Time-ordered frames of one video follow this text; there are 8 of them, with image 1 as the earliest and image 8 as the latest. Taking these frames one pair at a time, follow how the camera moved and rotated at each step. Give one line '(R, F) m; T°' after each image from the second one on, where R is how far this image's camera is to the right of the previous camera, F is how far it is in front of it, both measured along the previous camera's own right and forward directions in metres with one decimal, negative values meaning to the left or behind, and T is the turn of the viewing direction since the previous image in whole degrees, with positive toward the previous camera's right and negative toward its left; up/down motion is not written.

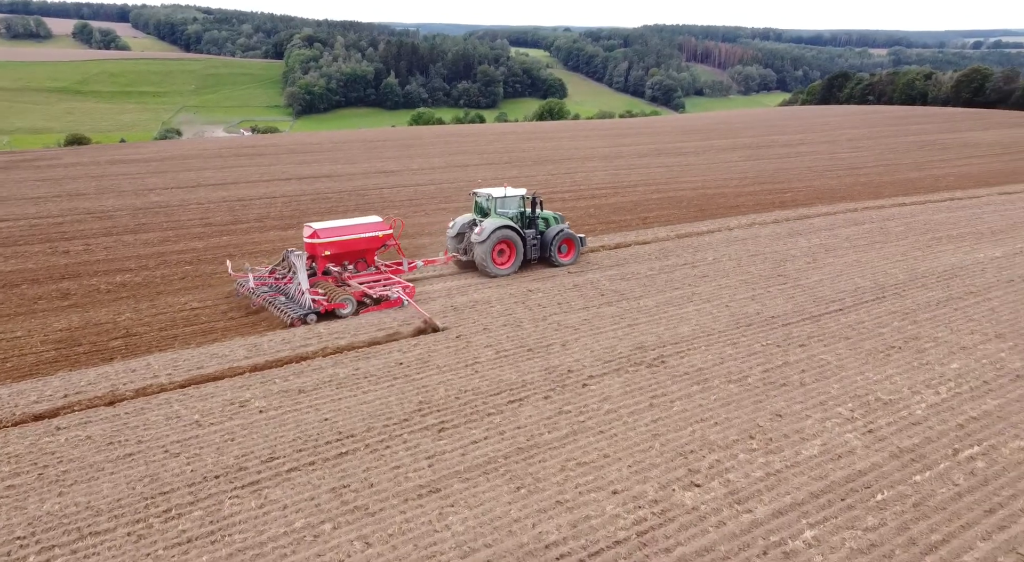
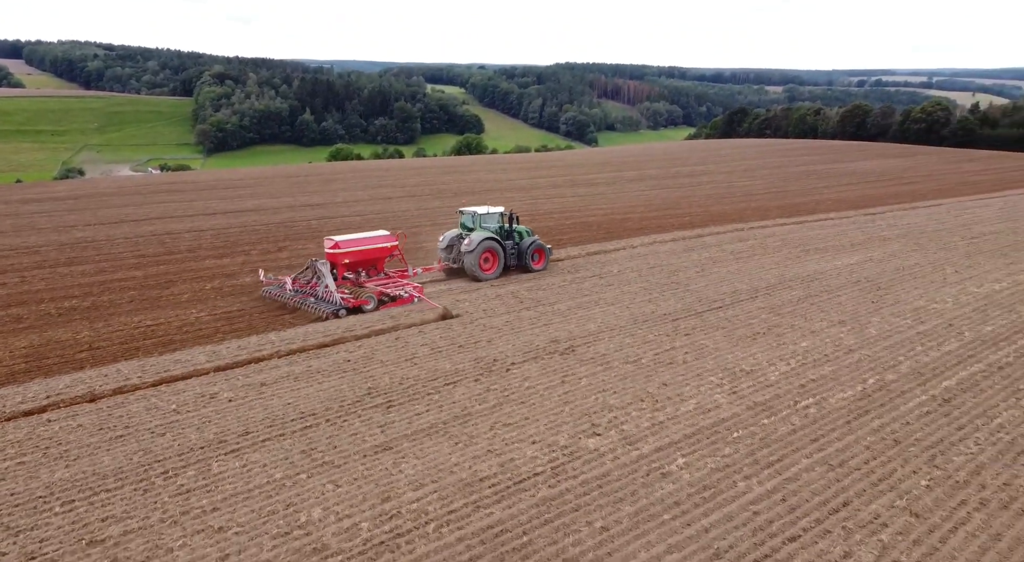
(-0.1, -1.1) m; +7°
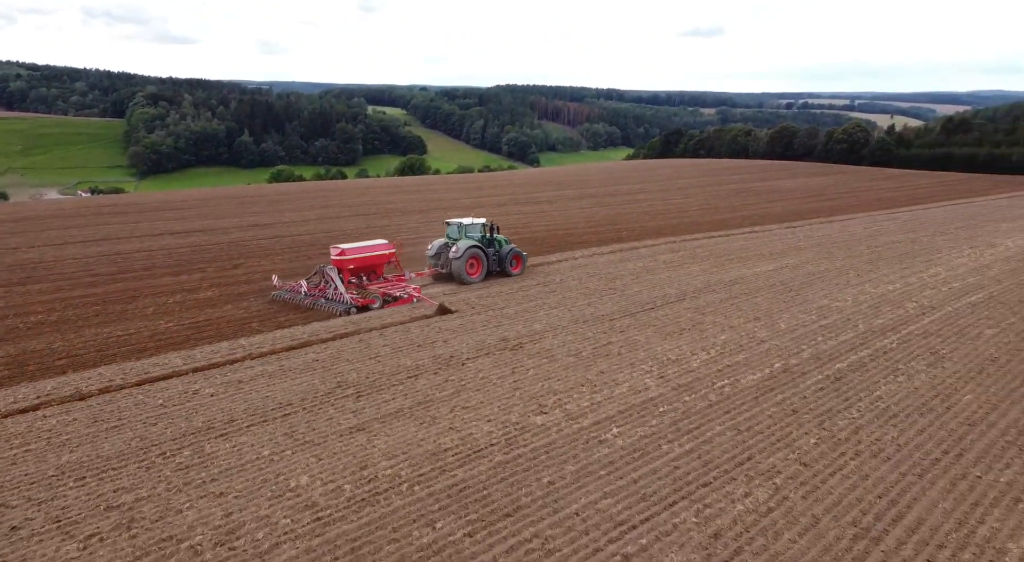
(-0.1, -0.9) m; +5°
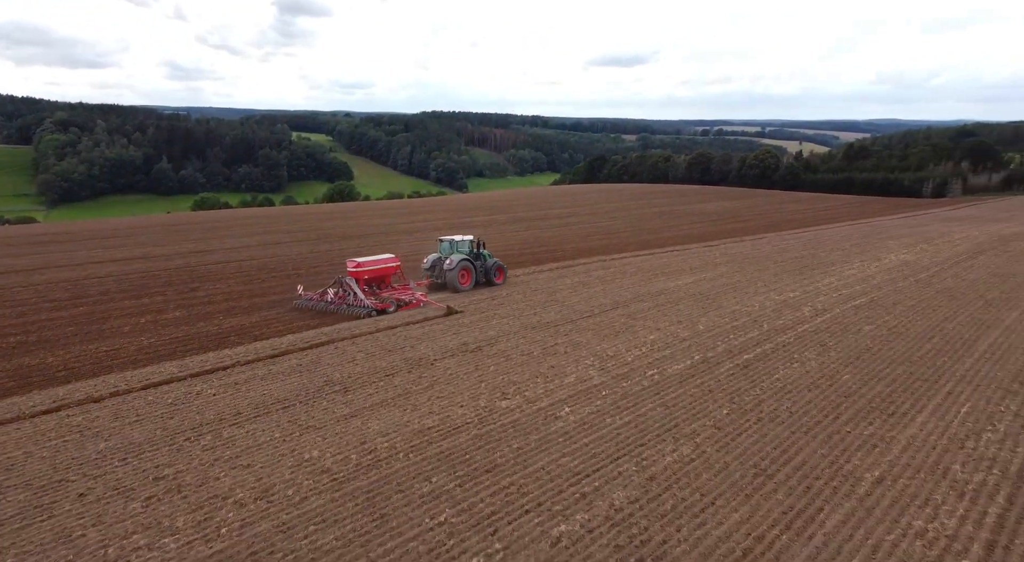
(-0.4, -1.2) m; +7°
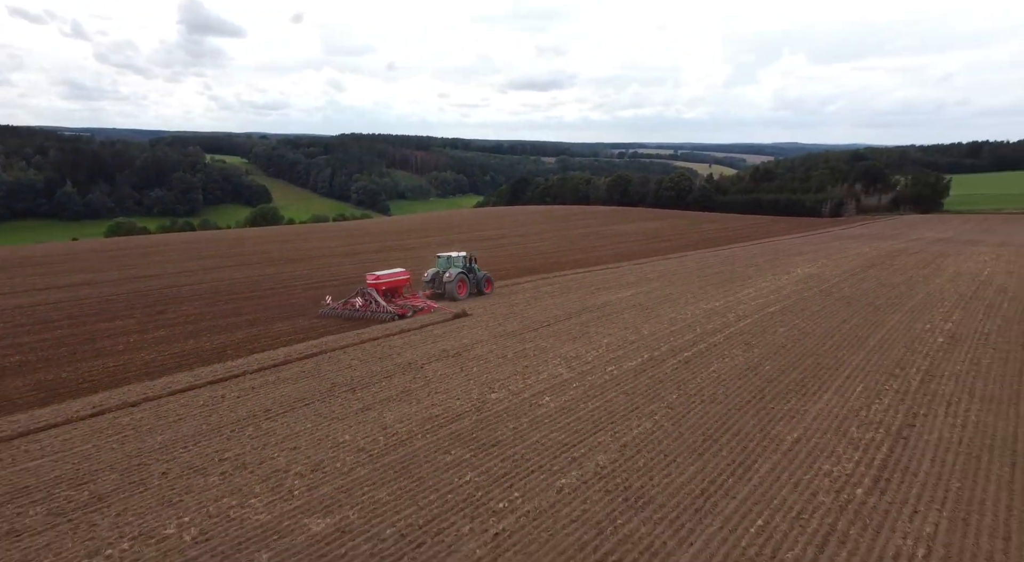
(-0.8, -1.2) m; +7°
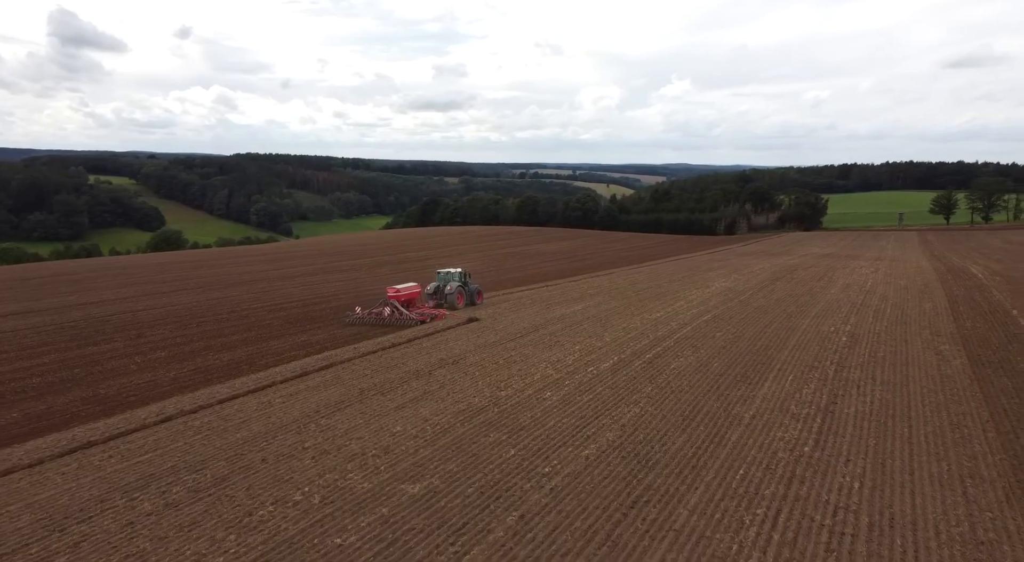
(-1.4, -1.3) m; +8°
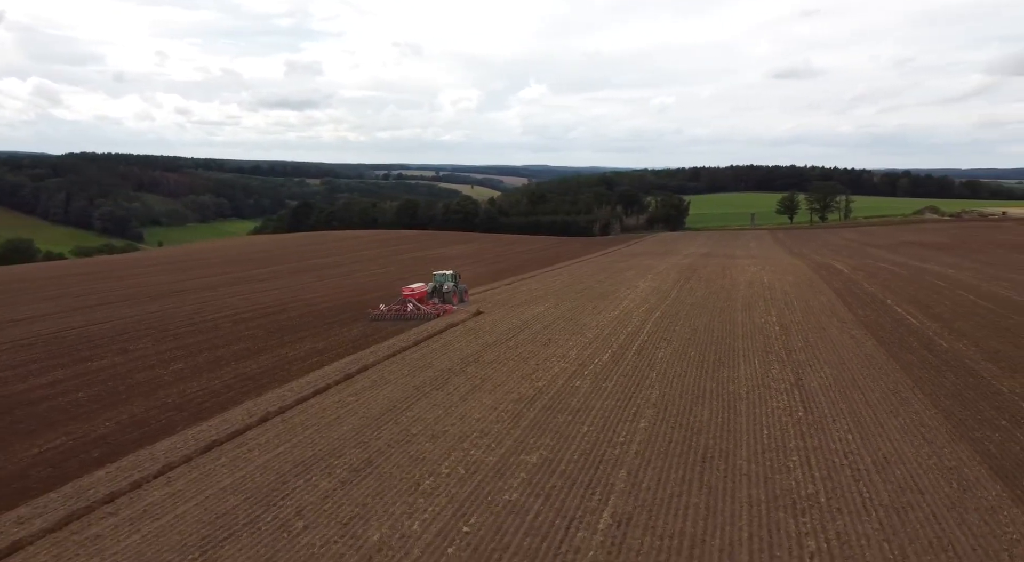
(-2.3, -1.0) m; +9°
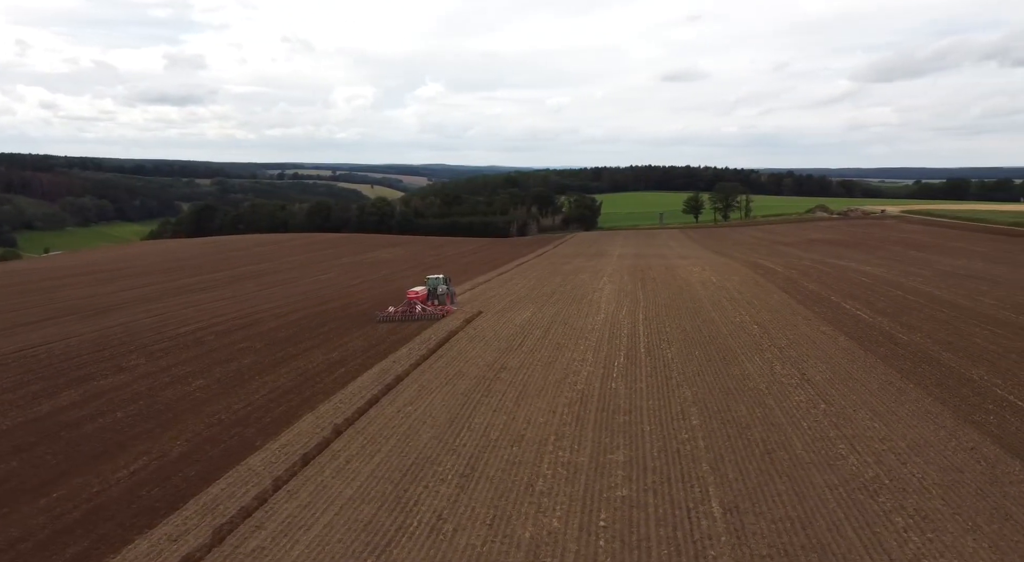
(-1.7, -0.2) m; +5°
